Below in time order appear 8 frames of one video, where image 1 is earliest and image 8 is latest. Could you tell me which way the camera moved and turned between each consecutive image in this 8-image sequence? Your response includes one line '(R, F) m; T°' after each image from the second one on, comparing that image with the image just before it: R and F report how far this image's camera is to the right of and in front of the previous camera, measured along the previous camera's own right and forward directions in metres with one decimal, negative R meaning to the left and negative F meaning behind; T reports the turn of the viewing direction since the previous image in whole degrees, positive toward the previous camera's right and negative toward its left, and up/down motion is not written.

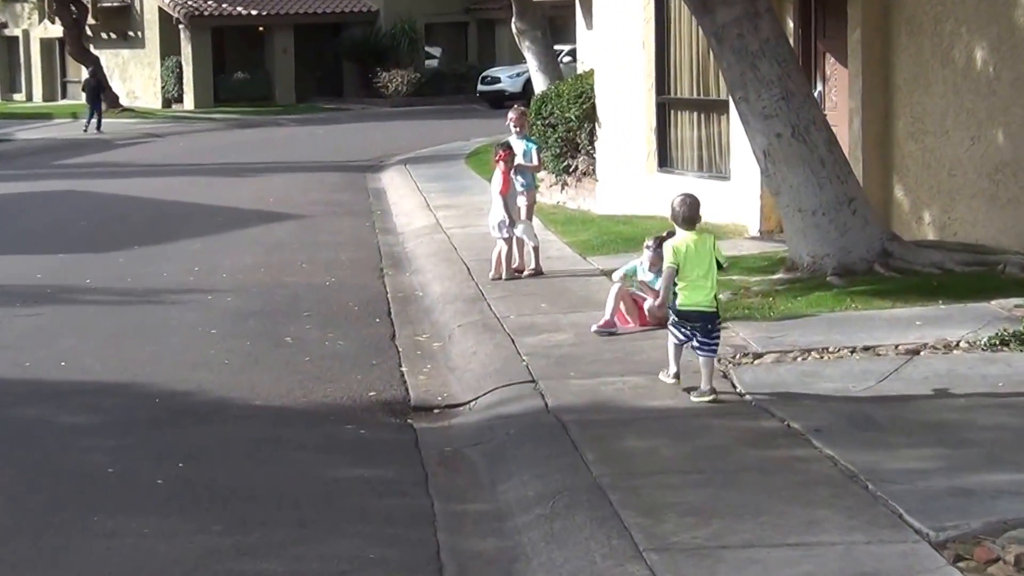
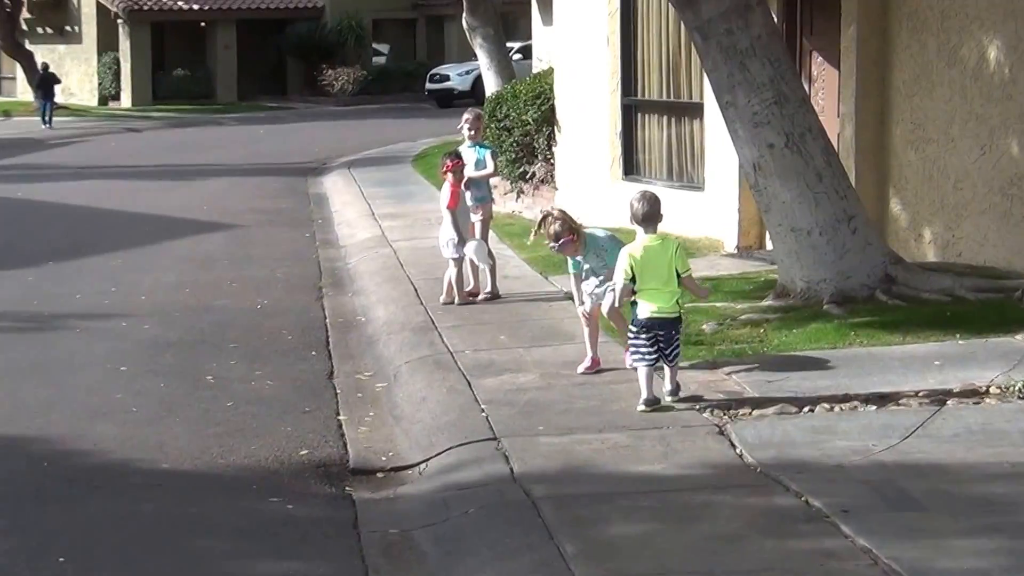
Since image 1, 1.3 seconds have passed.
(0.0, +1.3) m; +2°
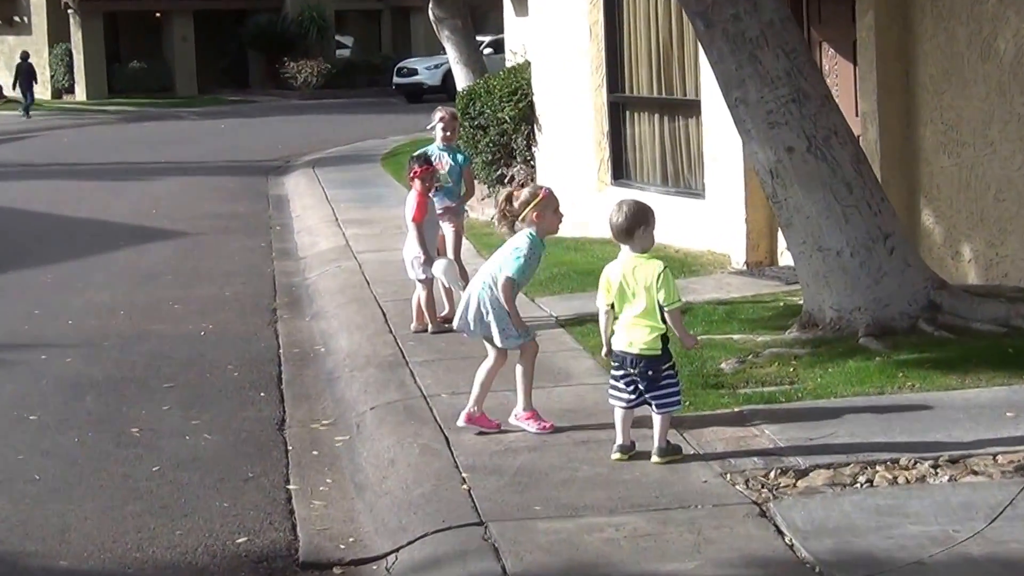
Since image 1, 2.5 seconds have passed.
(-0.1, +1.4) m; +1°
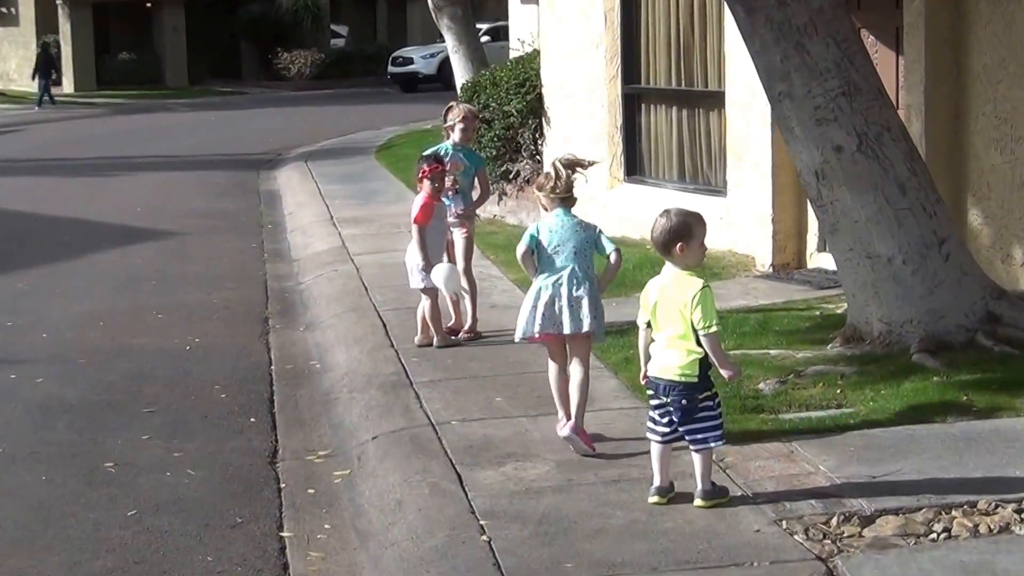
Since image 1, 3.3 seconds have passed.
(-0.1, +0.8) m; 0°
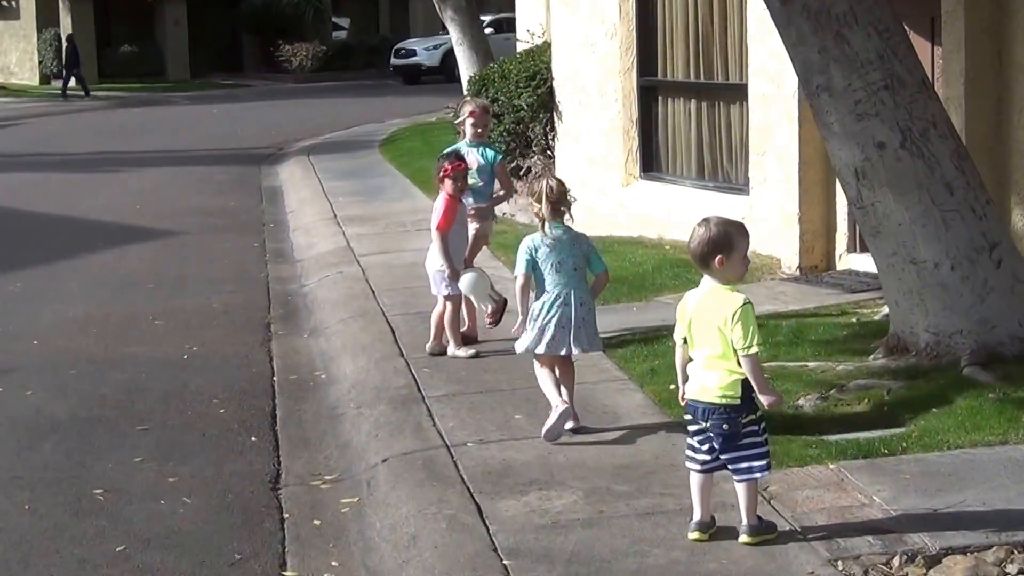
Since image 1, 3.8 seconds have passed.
(-0.1, +0.5) m; 0°
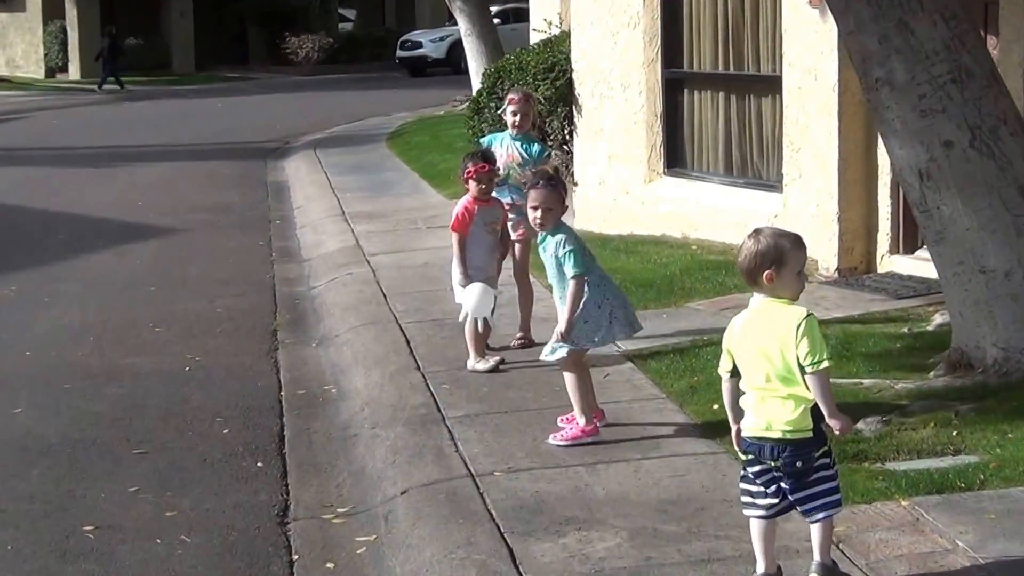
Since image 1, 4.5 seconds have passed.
(-0.1, +0.6) m; 0°
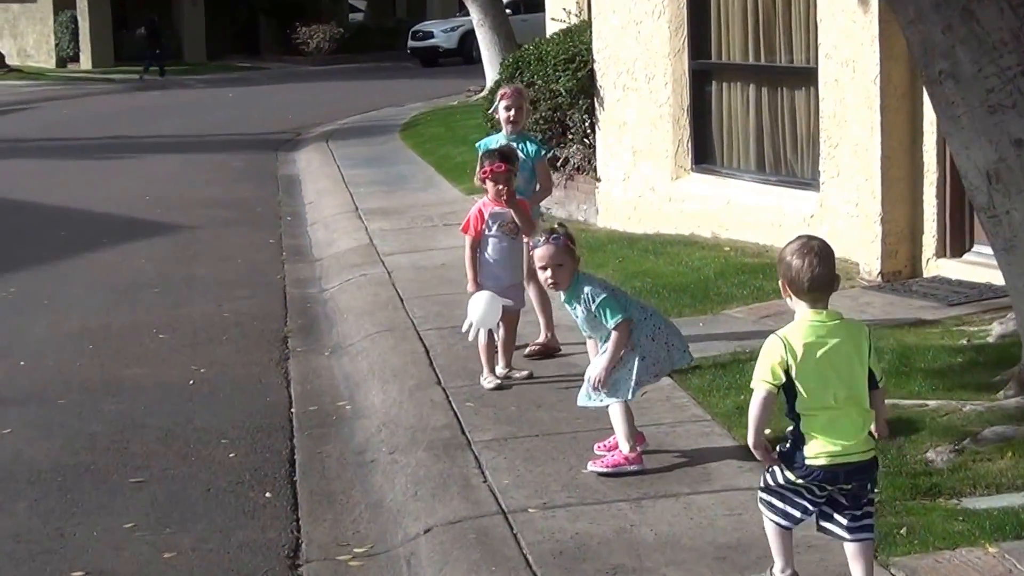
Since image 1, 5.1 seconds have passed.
(-0.1, +0.6) m; 0°
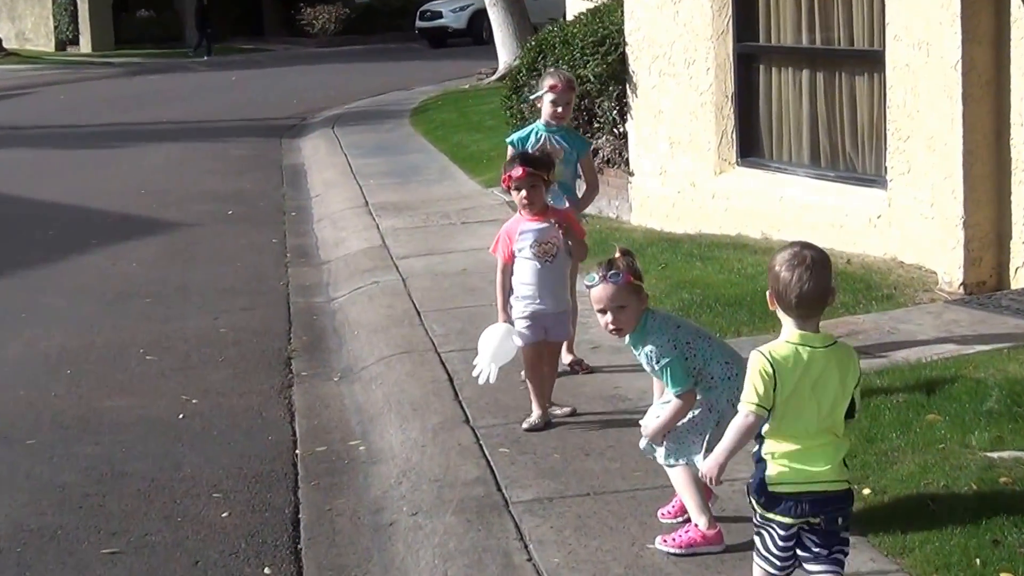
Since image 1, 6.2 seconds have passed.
(-0.1, +1.0) m; 0°
